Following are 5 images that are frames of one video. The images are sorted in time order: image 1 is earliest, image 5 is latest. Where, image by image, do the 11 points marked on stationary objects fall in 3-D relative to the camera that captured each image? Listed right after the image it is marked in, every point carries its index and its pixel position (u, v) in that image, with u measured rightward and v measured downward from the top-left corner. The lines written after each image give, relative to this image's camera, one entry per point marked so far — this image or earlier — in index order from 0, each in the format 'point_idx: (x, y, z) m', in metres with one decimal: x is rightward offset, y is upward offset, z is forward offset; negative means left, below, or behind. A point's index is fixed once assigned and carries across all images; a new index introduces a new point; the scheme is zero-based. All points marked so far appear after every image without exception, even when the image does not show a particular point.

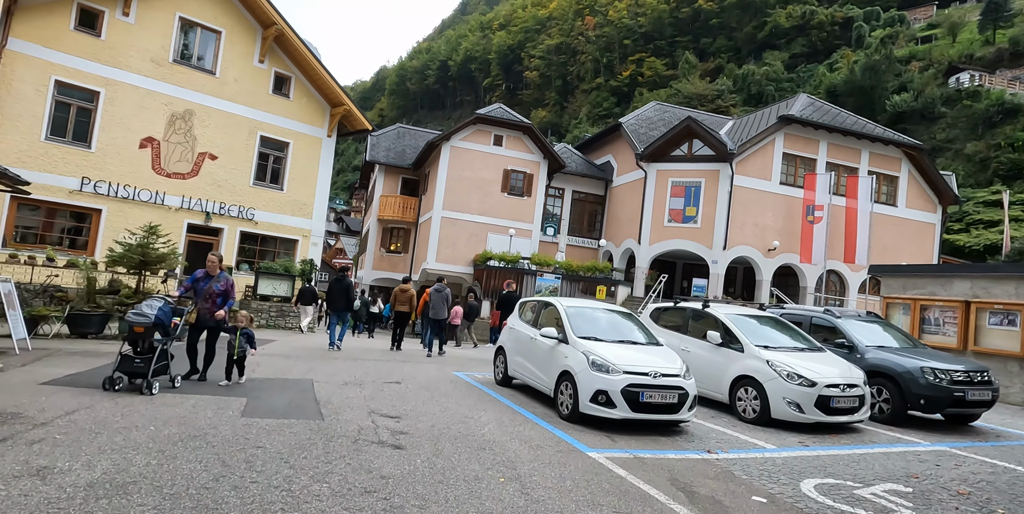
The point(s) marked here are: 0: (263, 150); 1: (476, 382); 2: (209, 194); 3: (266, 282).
0: (-8.4, +3.6, +19.5) m
1: (-0.6, -2.1, +9.6) m
2: (-9.6, +2.0, +18.4) m
3: (-7.6, -0.8, +17.8) m
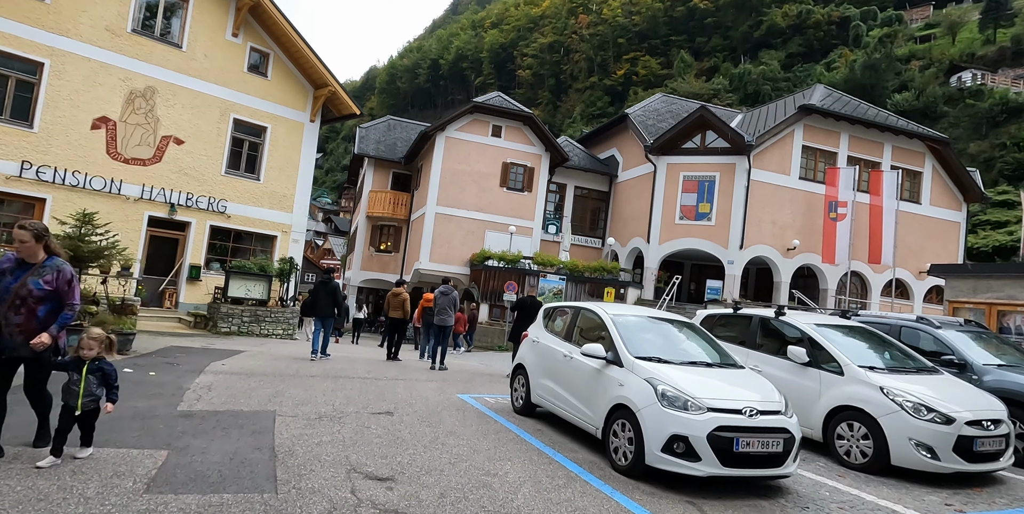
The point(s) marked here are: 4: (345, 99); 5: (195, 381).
0: (-8.3, +3.7, +17.4) m
1: (-0.3, -2.0, +7.6) m
2: (-9.5, +2.1, +16.2) m
3: (-7.4, -0.7, +15.7) m
4: (-5.4, +5.1, +18.7) m
5: (-4.2, -1.7, +7.7) m
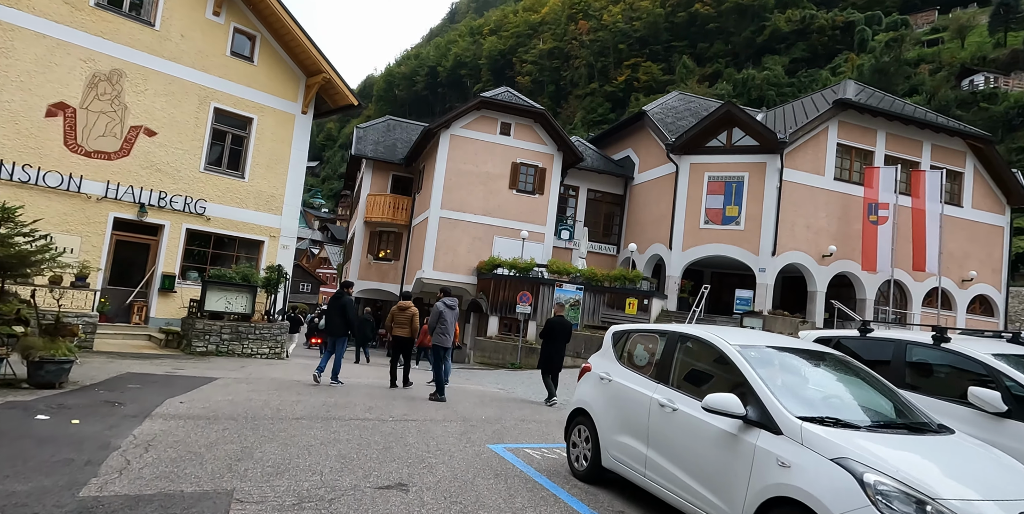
0: (-7.8, +3.5, +15.4) m
1: (+0.2, -2.0, +5.5) m
2: (-9.0, +1.9, +14.2) m
3: (-6.9, -0.9, +13.6) m
4: (-4.9, +4.9, +16.7) m
5: (-3.7, -1.7, +5.6) m
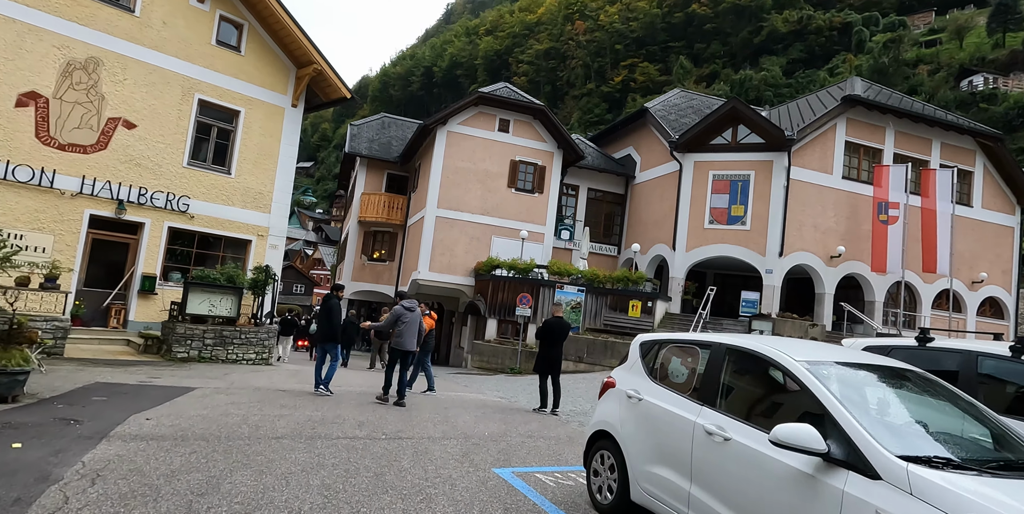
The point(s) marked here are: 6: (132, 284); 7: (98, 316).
0: (-7.8, +3.5, +14.6) m
1: (+0.3, -2.0, +4.8) m
2: (-9.0, +1.9, +13.3) m
3: (-6.9, -0.9, +12.8) m
4: (-4.9, +4.9, +15.9) m
5: (-3.6, -1.7, +4.8) m
6: (-8.9, -0.6, +13.5) m
7: (-9.5, -1.4, +13.3) m
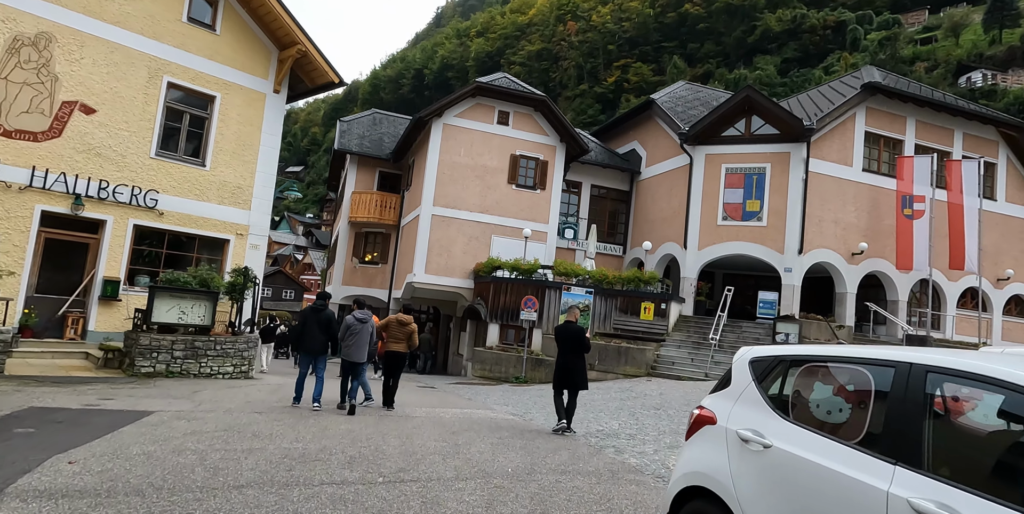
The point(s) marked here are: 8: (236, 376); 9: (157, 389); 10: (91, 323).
0: (-7.7, +3.4, +13.1) m
1: (+0.6, -1.9, +3.3) m
2: (-8.8, +1.8, +11.8) m
3: (-6.7, -0.9, +11.3) m
4: (-4.8, +4.9, +14.5) m
5: (-3.3, -1.6, +3.3) m
6: (-8.7, -0.7, +11.9) m
7: (-9.3, -1.4, +11.7) m
8: (-5.7, -2.4, +11.8) m
9: (-5.9, -2.2, +9.7) m
10: (-8.7, -1.4, +11.9) m
